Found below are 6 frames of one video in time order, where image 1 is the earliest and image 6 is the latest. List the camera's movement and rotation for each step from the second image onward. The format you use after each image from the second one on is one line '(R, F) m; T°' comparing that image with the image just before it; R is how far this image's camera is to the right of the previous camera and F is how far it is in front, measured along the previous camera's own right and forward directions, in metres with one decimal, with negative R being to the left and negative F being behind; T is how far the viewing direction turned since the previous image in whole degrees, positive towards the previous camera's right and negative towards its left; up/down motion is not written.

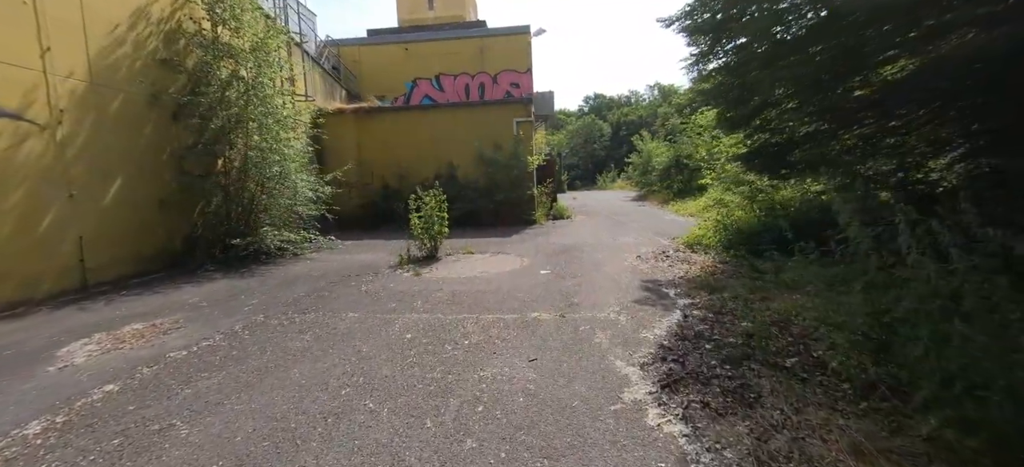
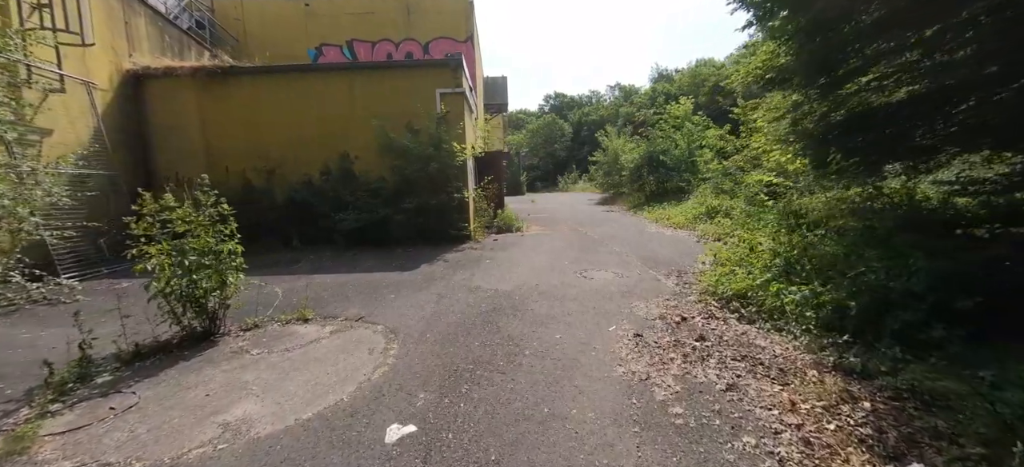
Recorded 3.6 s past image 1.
(+1.0, +4.3) m; +5°
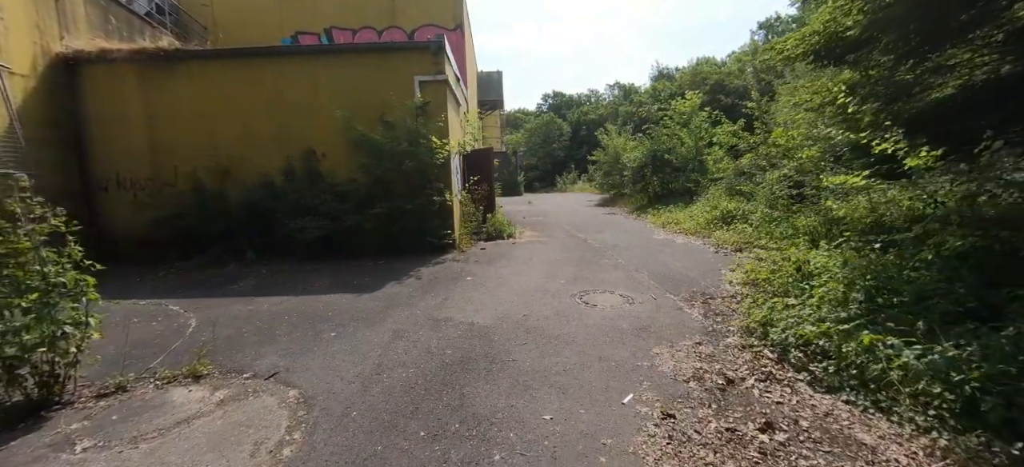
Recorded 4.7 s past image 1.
(+0.2, +1.3) m; 0°
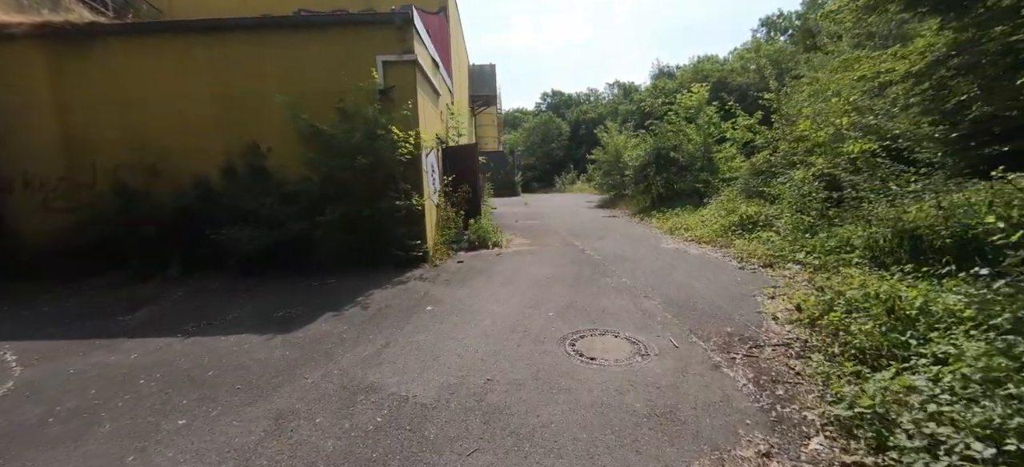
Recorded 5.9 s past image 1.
(+0.3, +1.4) m; 0°
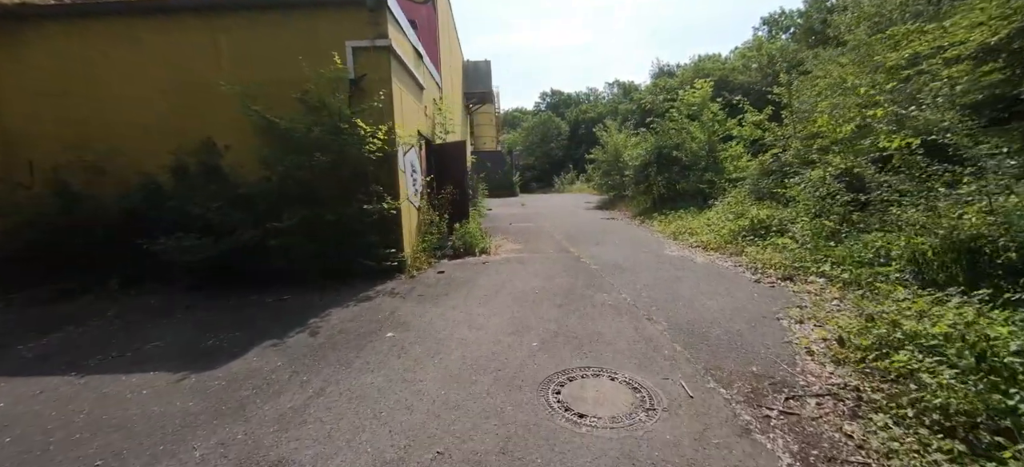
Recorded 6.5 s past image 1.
(+0.2, +0.8) m; 0°
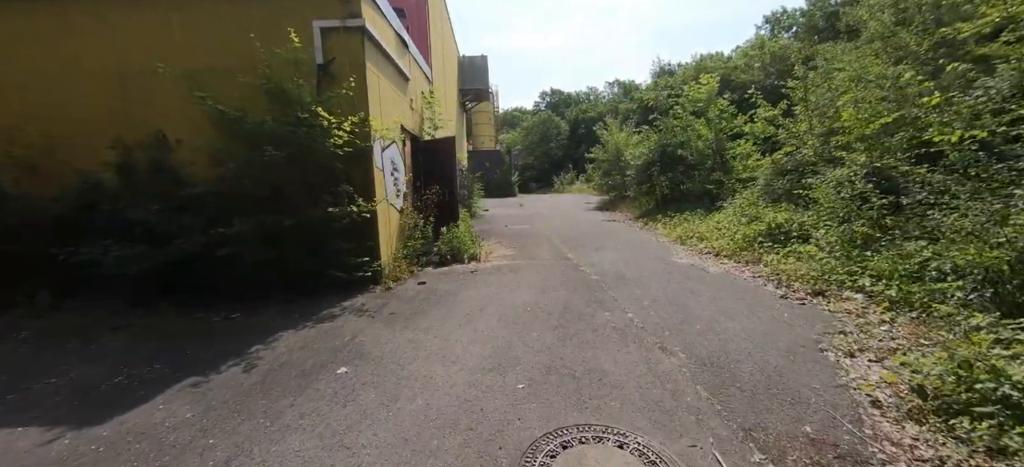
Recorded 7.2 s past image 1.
(+0.1, +0.8) m; 0°
